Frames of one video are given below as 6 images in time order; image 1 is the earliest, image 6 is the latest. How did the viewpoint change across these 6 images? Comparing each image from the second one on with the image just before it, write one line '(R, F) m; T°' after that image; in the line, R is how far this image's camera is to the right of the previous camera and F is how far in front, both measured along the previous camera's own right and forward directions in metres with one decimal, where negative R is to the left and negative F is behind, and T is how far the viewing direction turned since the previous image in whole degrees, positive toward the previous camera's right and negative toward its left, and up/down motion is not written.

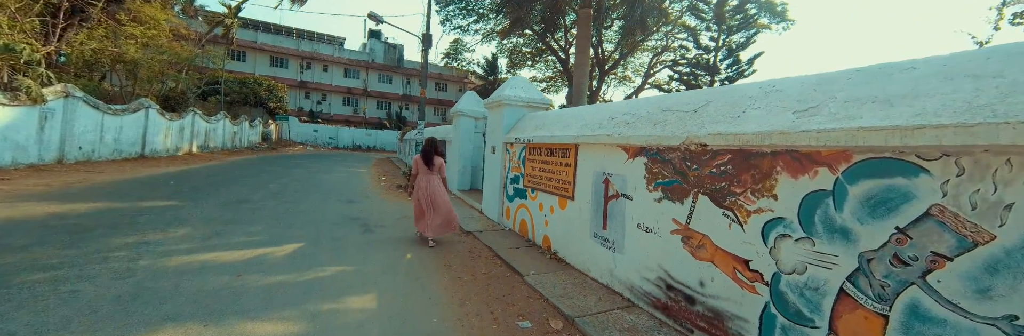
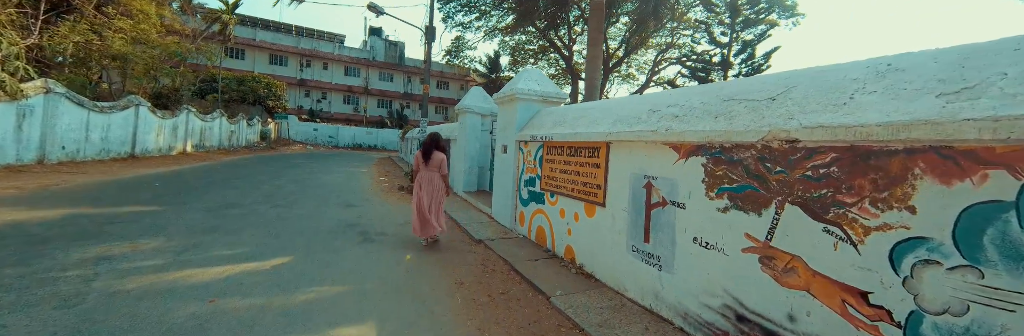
(-0.2, +0.6) m; 0°
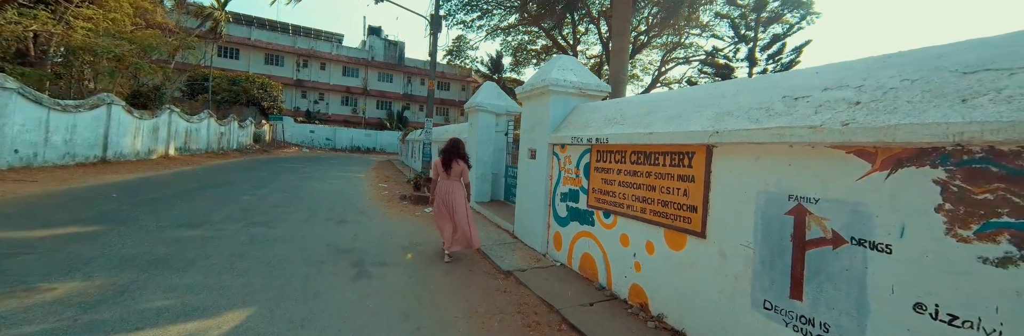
(-0.5, +1.2) m; 0°
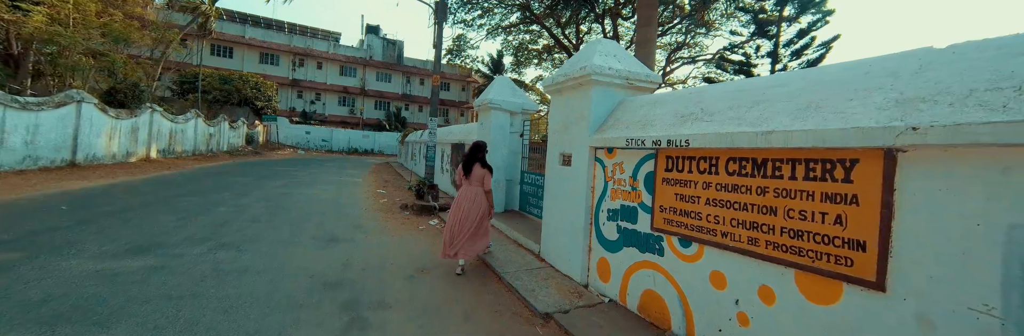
(-0.4, +1.0) m; 0°
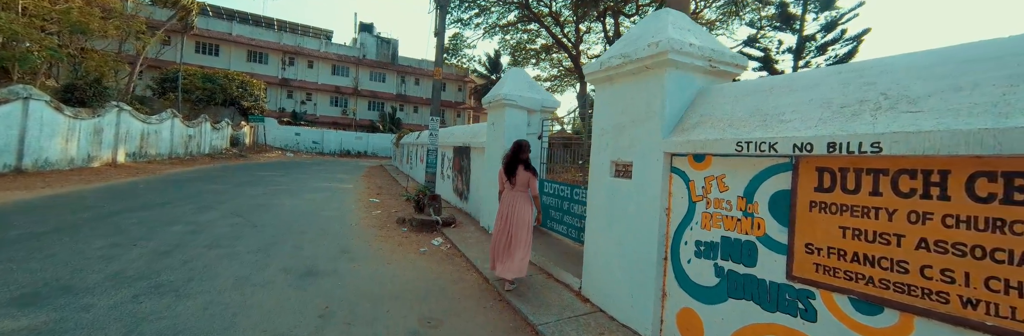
(-0.4, +1.1) m; +1°
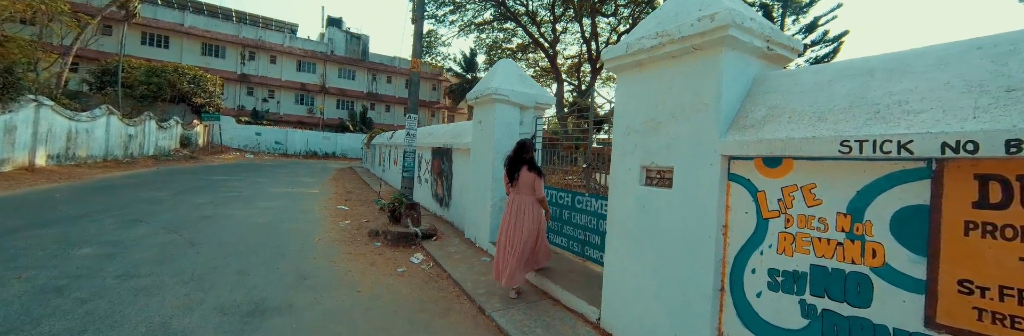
(-0.3, +0.7) m; +4°
